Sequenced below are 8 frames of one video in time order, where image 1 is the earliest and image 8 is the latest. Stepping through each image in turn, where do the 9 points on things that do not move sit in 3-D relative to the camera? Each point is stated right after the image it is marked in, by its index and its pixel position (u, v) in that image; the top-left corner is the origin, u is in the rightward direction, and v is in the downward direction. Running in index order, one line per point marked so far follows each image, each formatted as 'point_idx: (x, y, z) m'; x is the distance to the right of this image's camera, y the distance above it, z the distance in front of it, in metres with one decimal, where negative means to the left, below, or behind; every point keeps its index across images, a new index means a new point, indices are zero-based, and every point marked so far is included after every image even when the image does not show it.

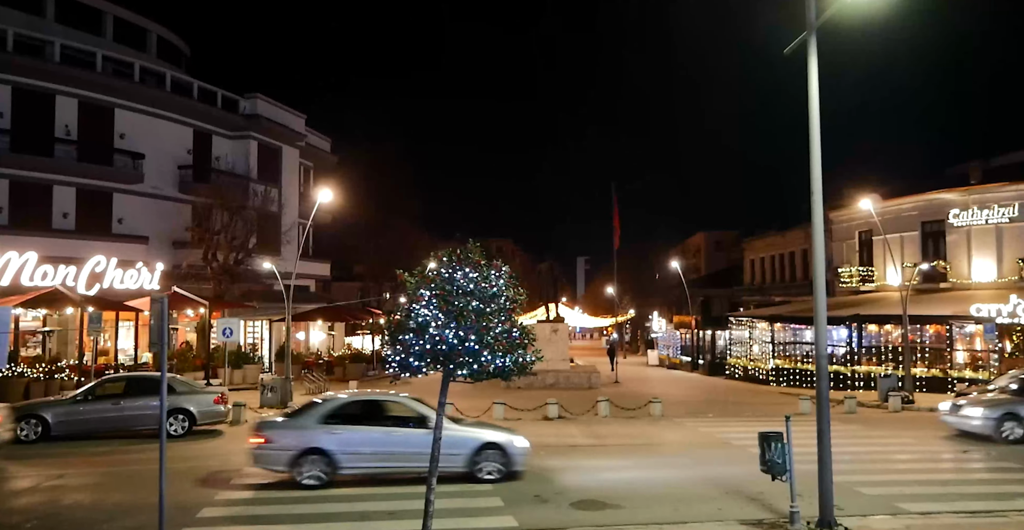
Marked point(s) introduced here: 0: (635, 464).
0: (+2.4, -3.9, +14.7) m
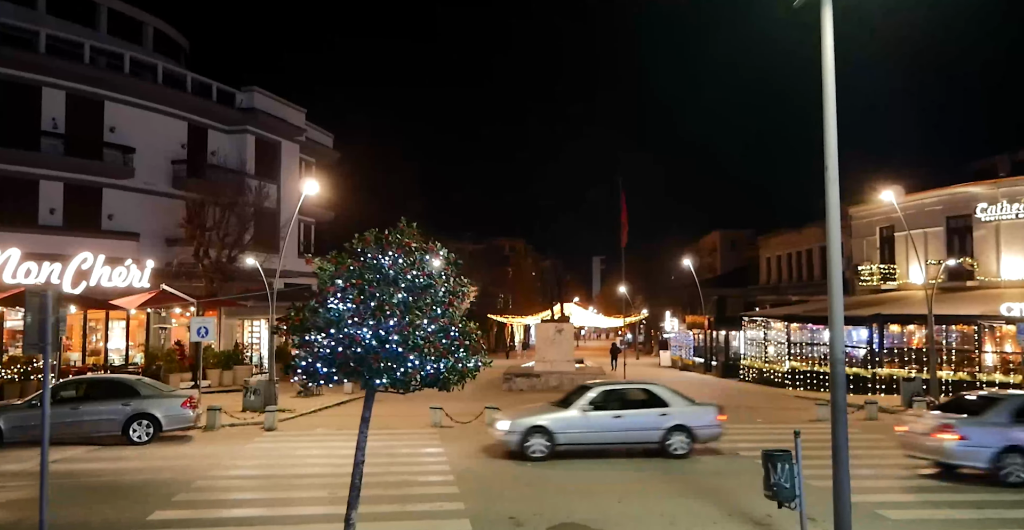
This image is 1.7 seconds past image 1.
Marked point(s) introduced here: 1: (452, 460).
0: (+2.1, -3.7, +13.3) m
1: (-1.3, -3.9, +15.3) m
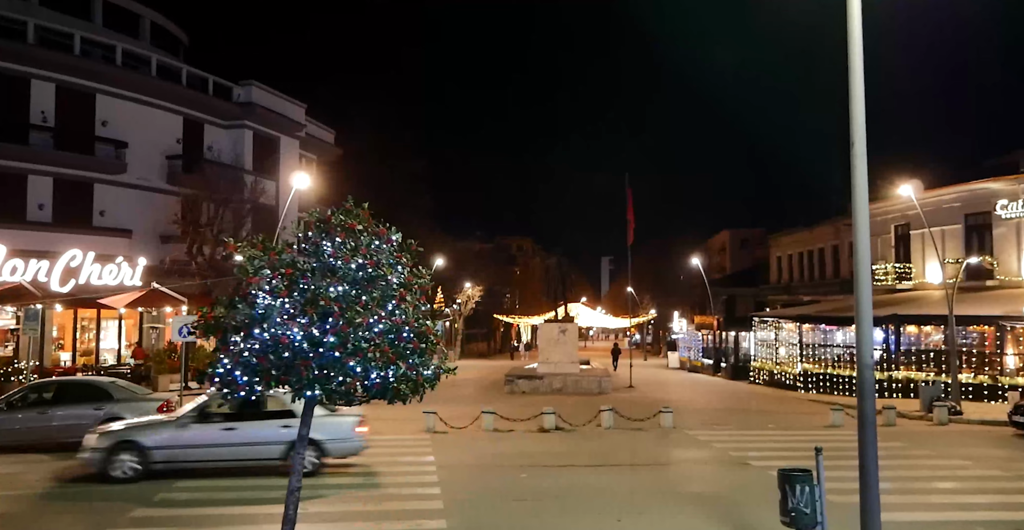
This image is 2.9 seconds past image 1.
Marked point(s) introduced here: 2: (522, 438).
0: (+1.9, -3.7, +12.2) m
1: (-1.4, -3.8, +14.2) m
2: (+0.3, -4.1, +18.4) m
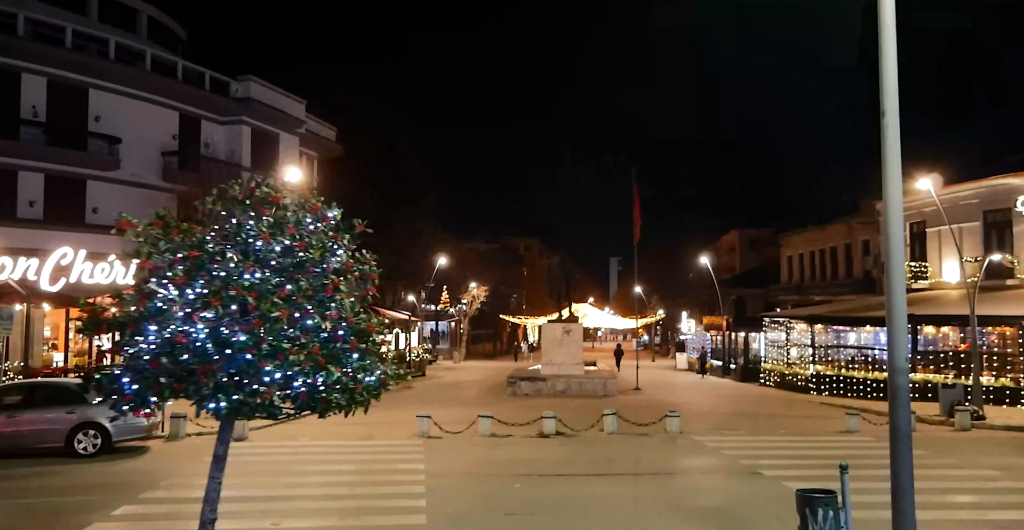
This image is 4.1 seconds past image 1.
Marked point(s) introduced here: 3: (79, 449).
0: (+1.8, -3.6, +11.3) m
1: (-1.5, -3.8, +13.3) m
2: (+0.2, -4.1, +17.5) m
3: (-8.4, -3.6, +14.9) m
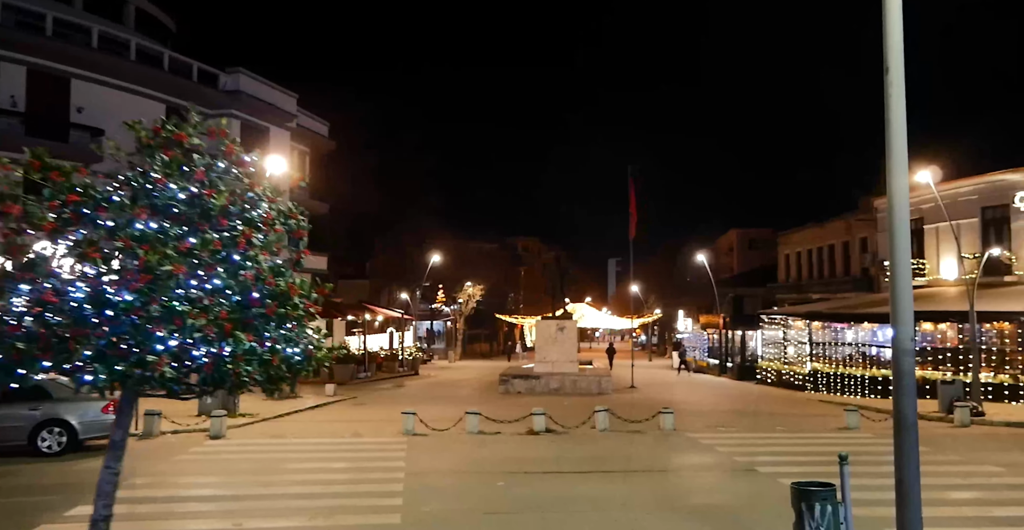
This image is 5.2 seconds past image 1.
0: (+1.5, -3.4, +10.7) m
1: (-1.7, -3.6, +12.7) m
2: (-0.1, -3.9, +16.9) m
3: (-8.7, -3.4, +14.3) m
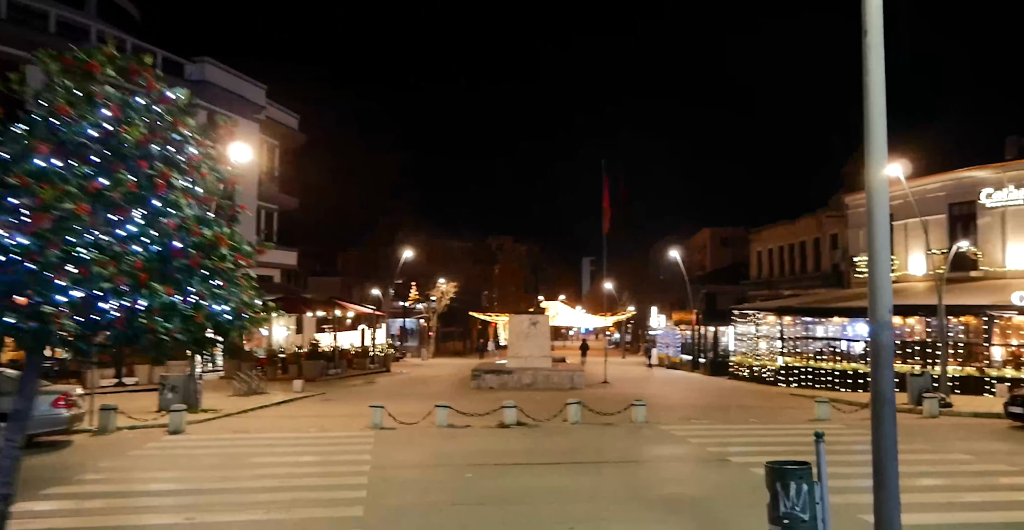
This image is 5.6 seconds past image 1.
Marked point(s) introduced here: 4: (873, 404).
0: (+1.1, -3.1, +10.4) m
1: (-2.2, -3.3, +12.4) m
2: (-0.7, -3.7, +16.6) m
3: (-9.3, -3.2, +13.7) m
4: (+2.7, -1.1, +5.8) m
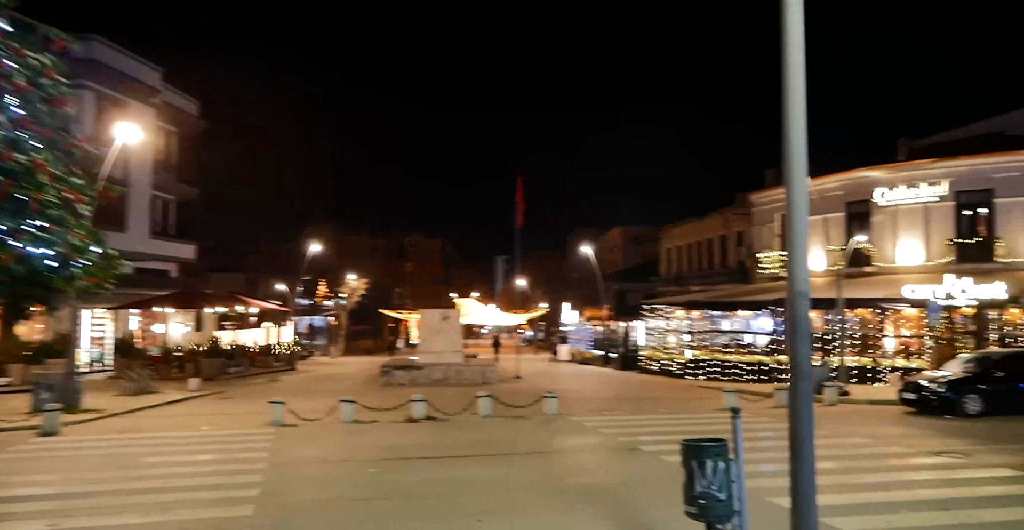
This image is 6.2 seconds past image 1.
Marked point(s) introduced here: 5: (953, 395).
0: (-0.1, -2.9, +10.0) m
1: (-3.7, -3.1, +11.6) m
2: (-2.6, -3.4, +15.9) m
3: (-10.8, -2.9, +12.1) m
4: (+2.0, -0.8, +5.6) m
5: (+10.0, -3.0, +17.5) m
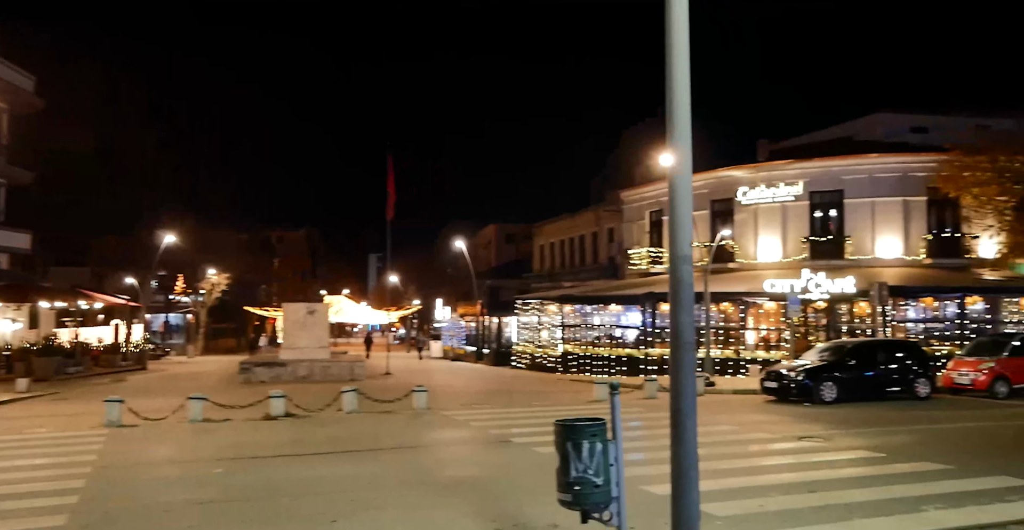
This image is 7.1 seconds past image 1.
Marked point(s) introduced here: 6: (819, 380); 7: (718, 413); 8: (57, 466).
0: (-1.8, -2.7, +9.2) m
1: (-5.5, -2.8, +10.2) m
2: (-5.2, -3.1, +14.7) m
3: (-12.6, -2.5, +9.5) m
4: (+1.1, -0.6, +5.2) m
5: (+7.0, -2.8, +18.2) m
6: (+7.3, -2.7, +18.3) m
7: (+4.5, -3.3, +16.9) m
8: (-6.6, -2.9, +11.0) m
